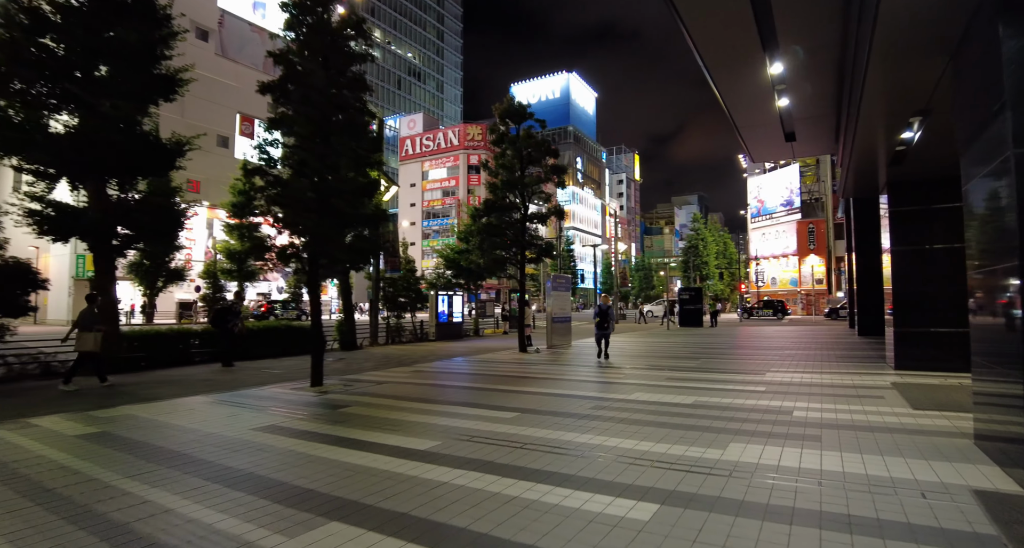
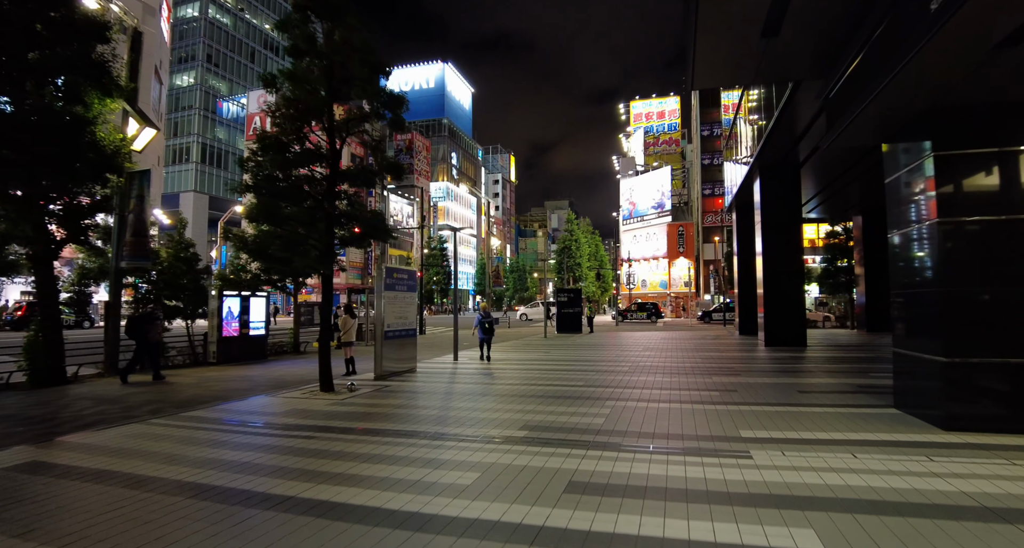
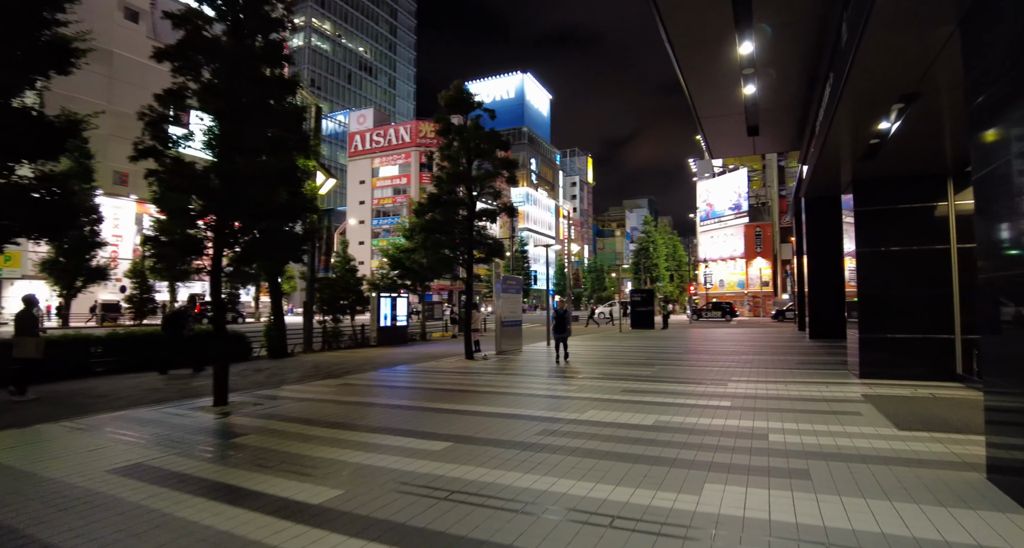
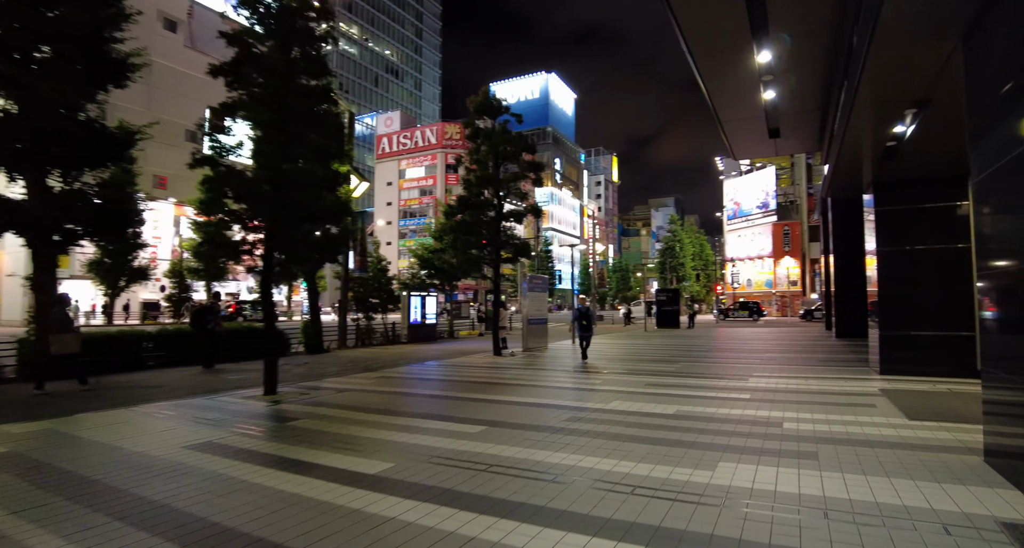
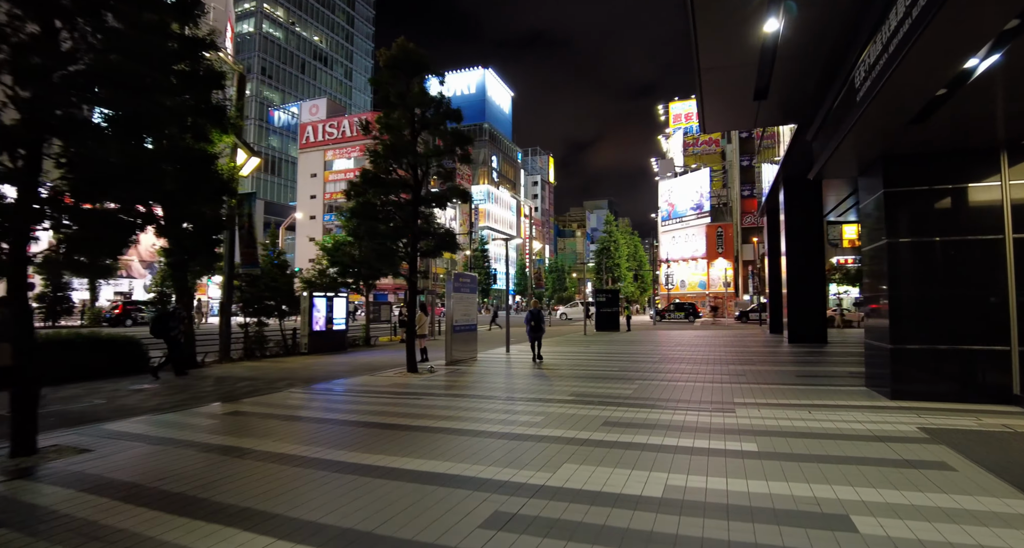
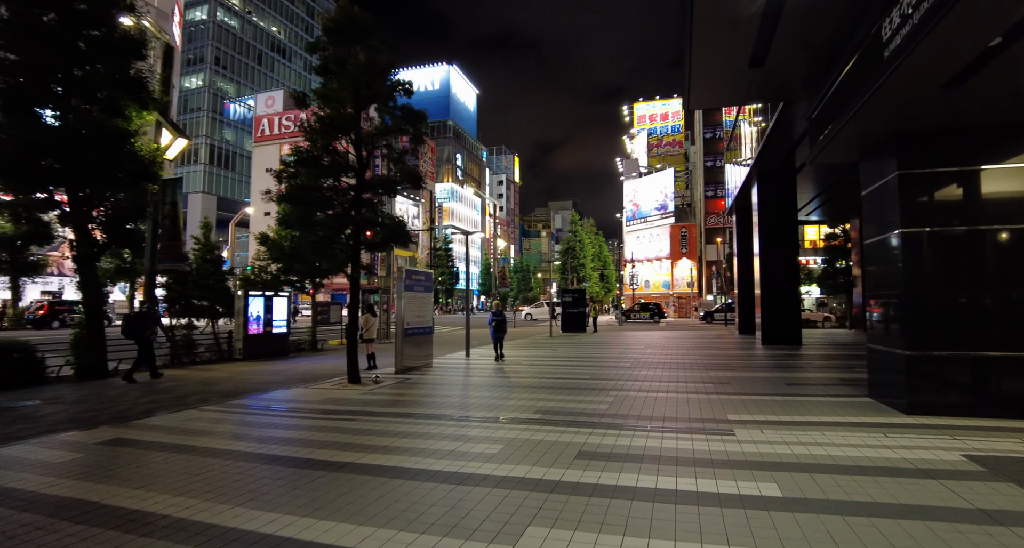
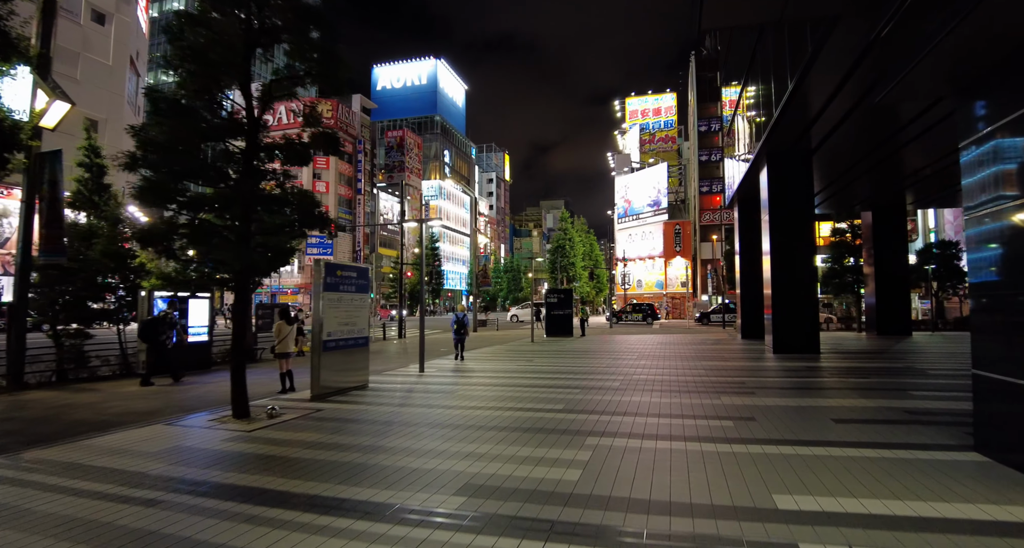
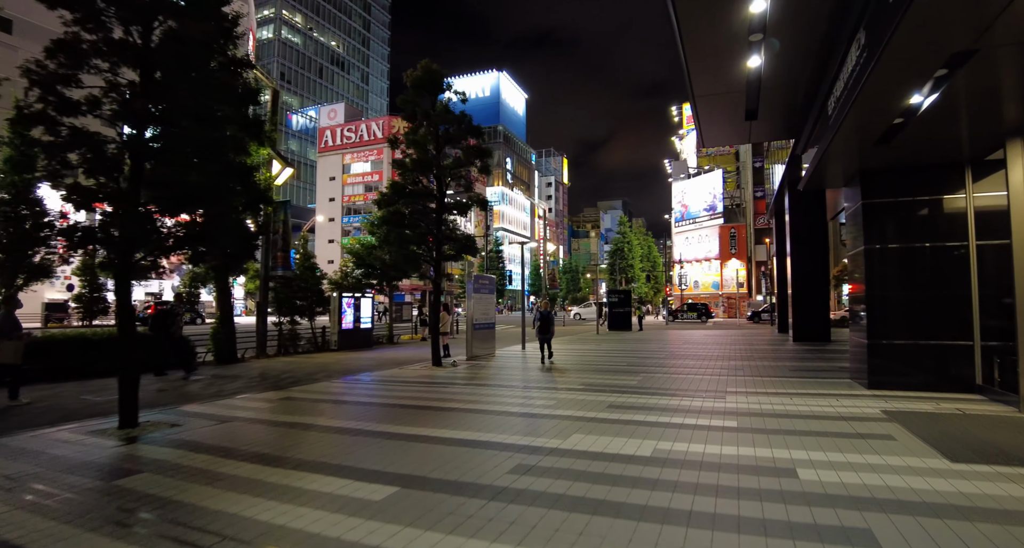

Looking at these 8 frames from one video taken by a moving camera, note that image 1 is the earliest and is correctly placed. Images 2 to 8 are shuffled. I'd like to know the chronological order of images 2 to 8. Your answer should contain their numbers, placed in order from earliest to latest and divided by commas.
4, 3, 8, 5, 6, 2, 7
